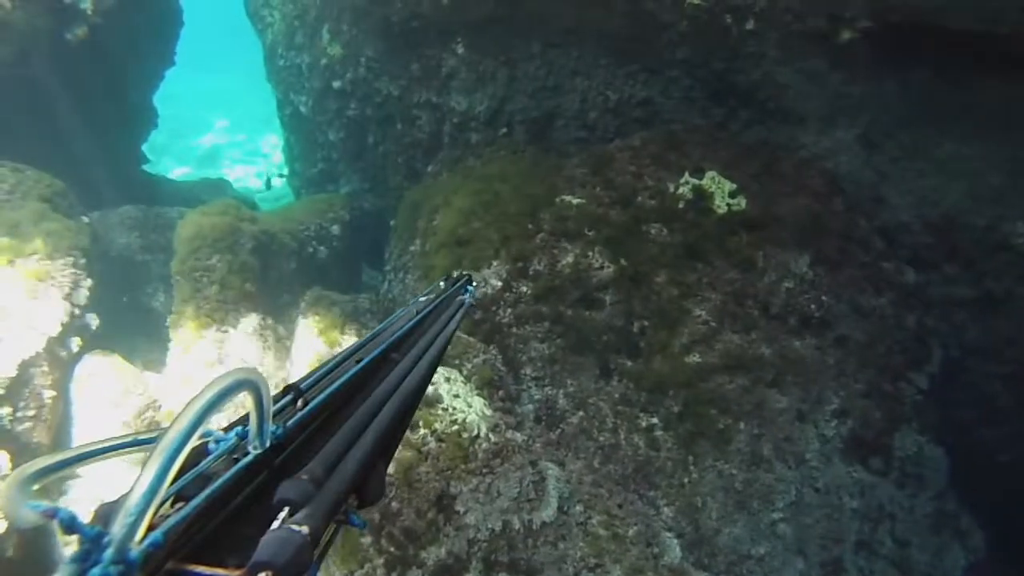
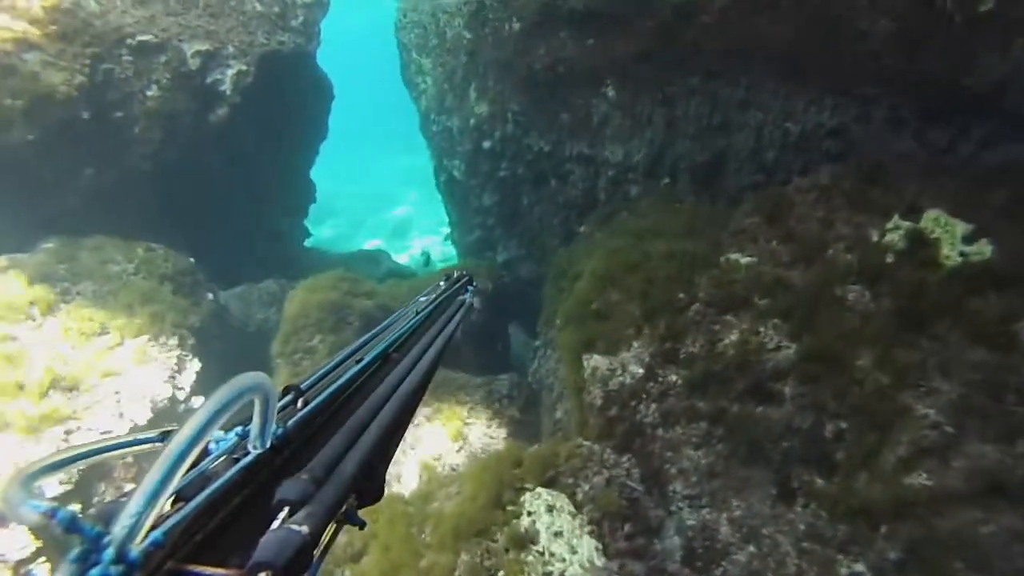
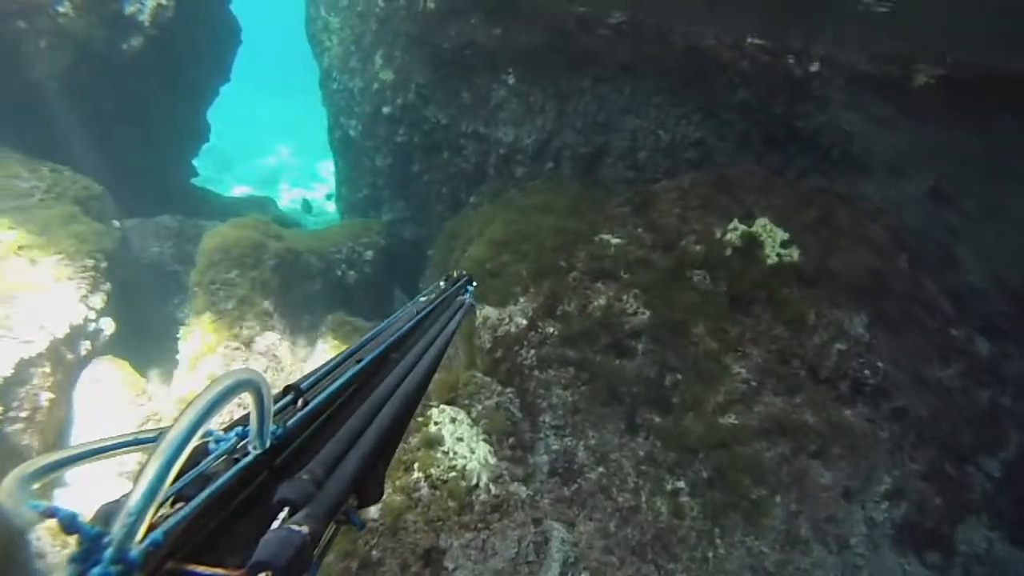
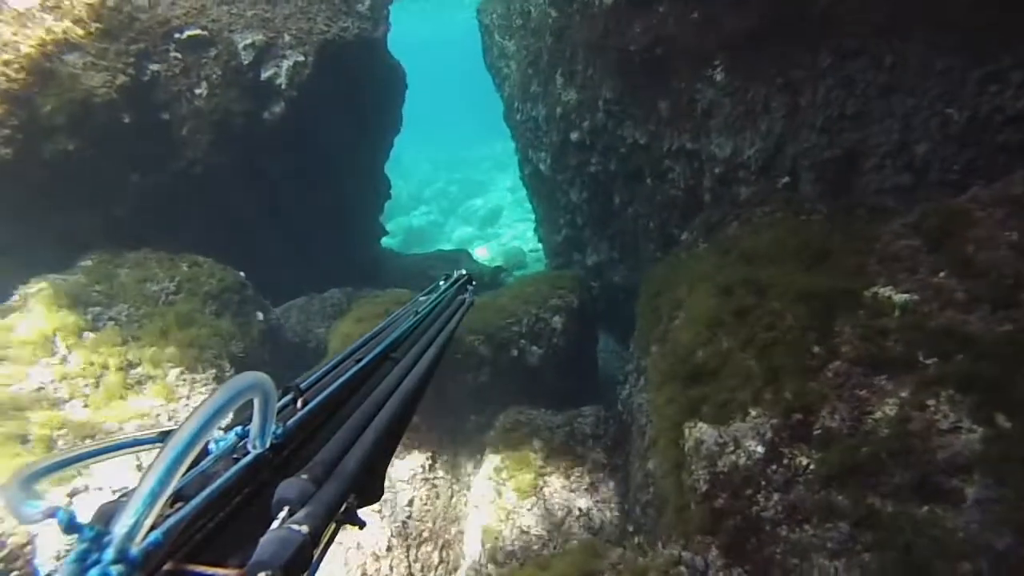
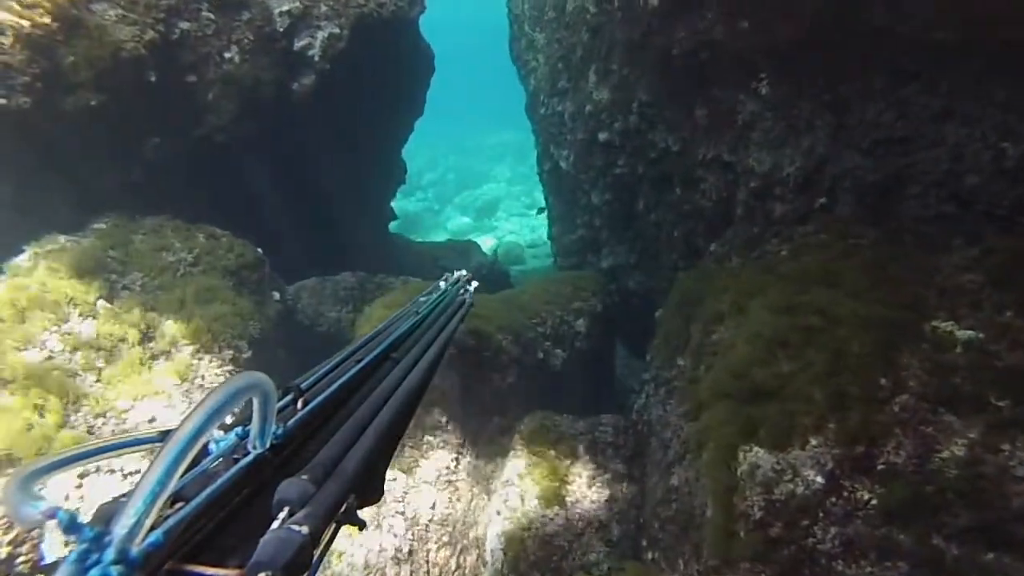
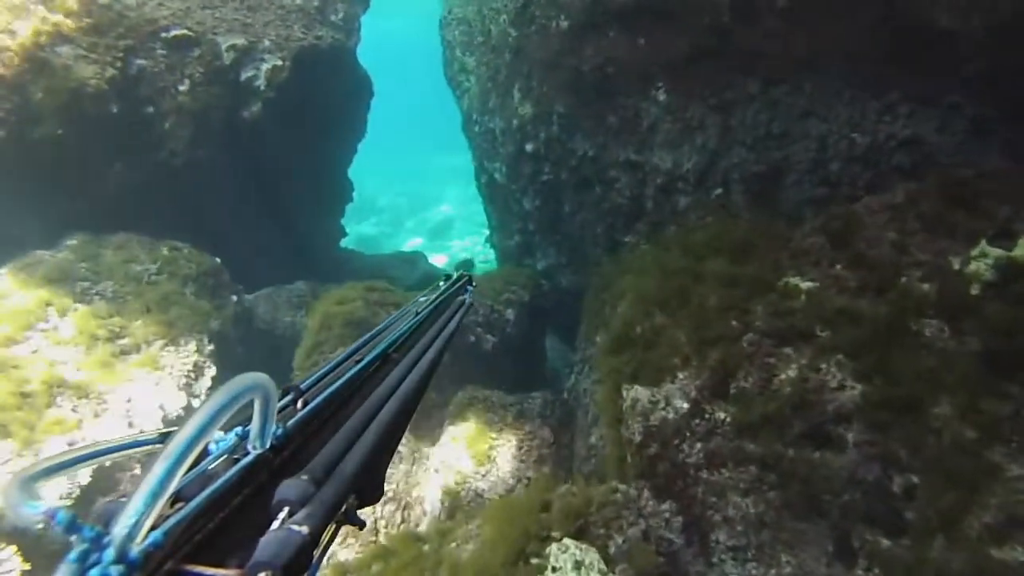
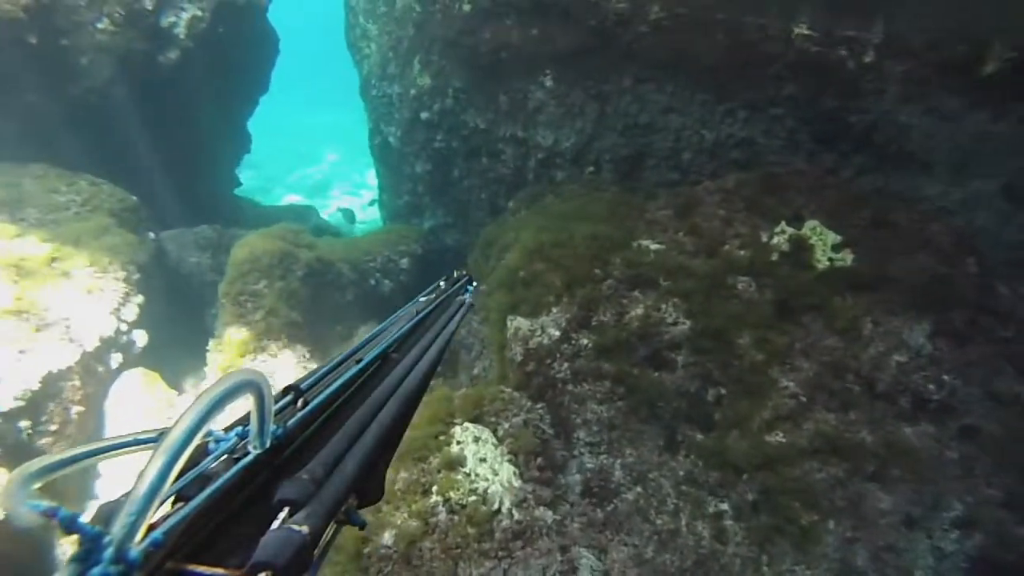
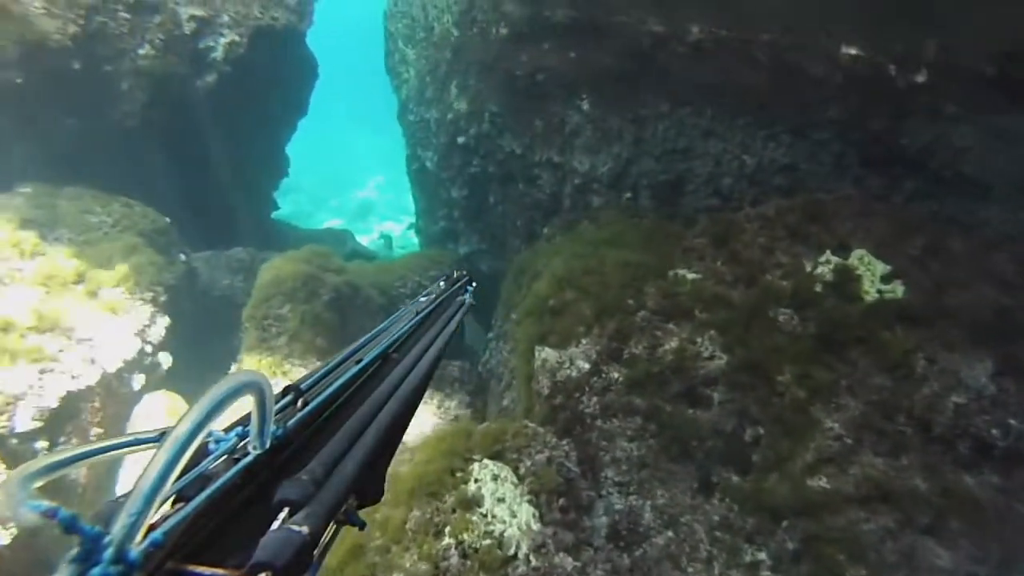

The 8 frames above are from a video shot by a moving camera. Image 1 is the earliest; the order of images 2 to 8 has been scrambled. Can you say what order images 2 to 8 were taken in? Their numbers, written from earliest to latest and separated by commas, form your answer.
3, 7, 8, 2, 6, 4, 5
